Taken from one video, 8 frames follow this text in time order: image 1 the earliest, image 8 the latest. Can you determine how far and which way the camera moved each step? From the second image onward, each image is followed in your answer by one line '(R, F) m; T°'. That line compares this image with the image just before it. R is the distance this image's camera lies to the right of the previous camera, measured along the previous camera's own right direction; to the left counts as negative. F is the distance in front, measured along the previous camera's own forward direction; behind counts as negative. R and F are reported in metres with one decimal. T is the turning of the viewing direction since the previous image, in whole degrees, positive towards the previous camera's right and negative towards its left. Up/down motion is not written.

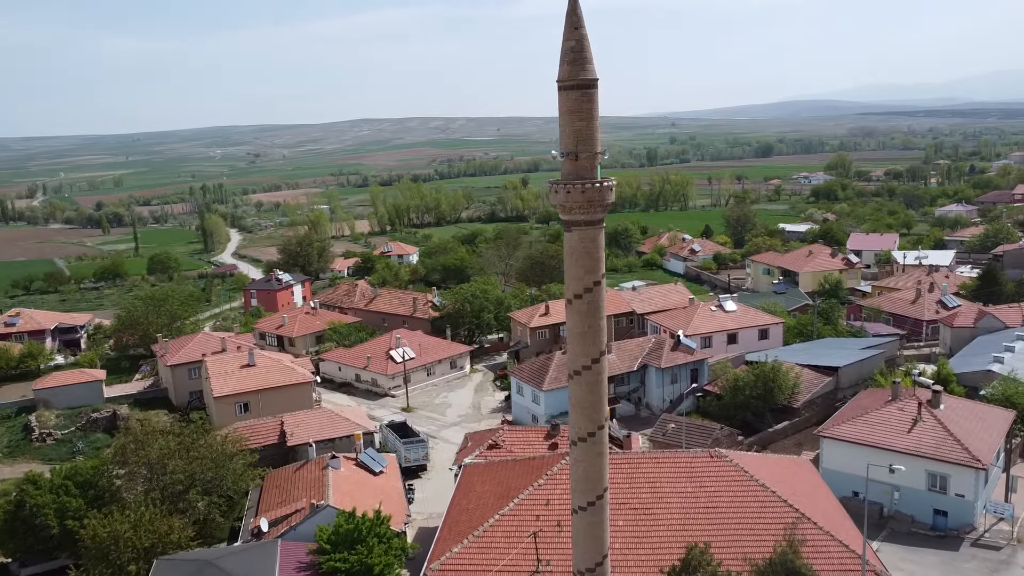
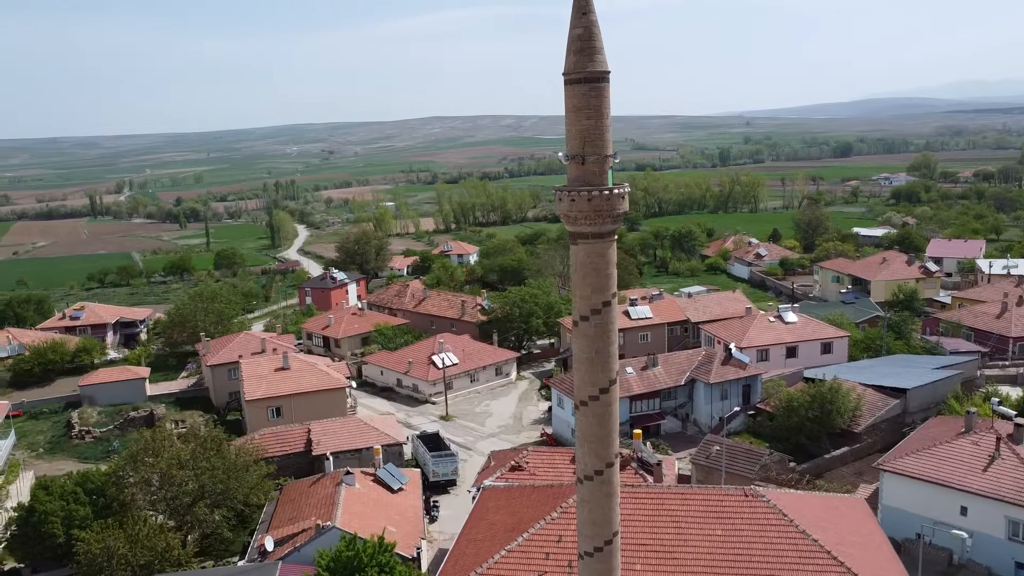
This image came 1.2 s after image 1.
(+1.2, +1.8) m; -5°
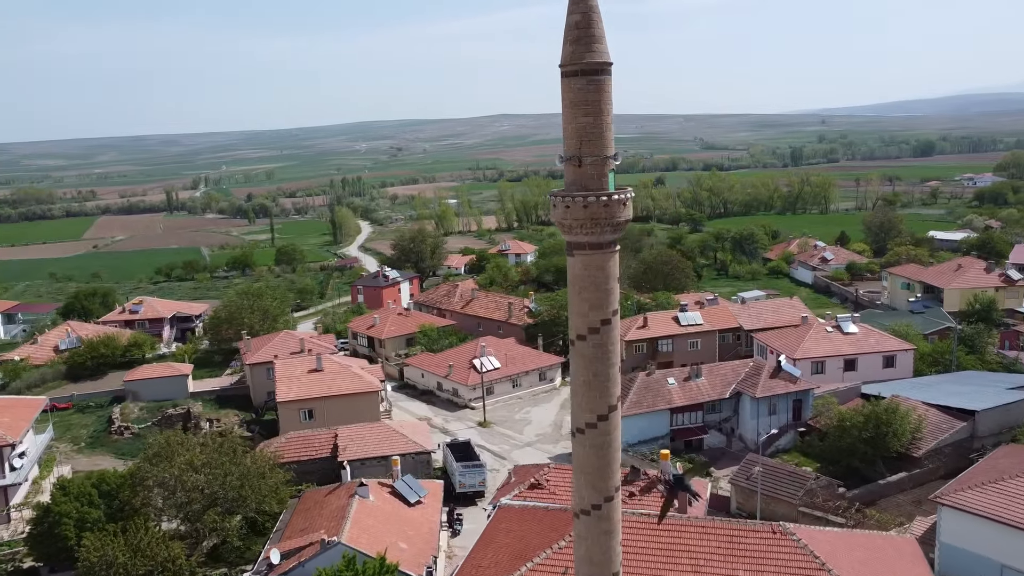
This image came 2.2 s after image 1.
(+1.2, +1.3) m; -5°
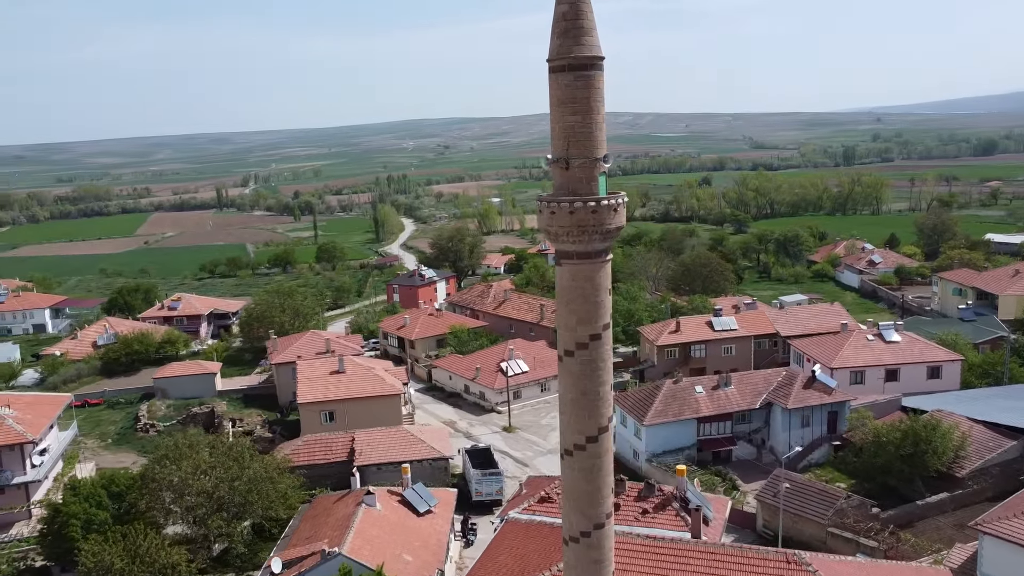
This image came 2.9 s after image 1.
(+0.9, +0.9) m; -3°
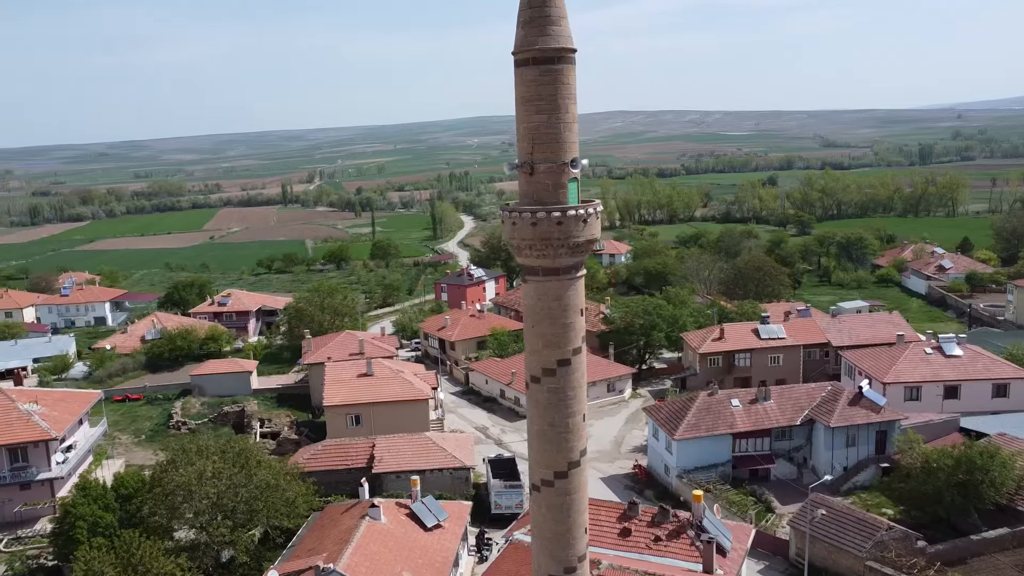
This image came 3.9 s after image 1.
(+1.3, +1.2) m; -5°
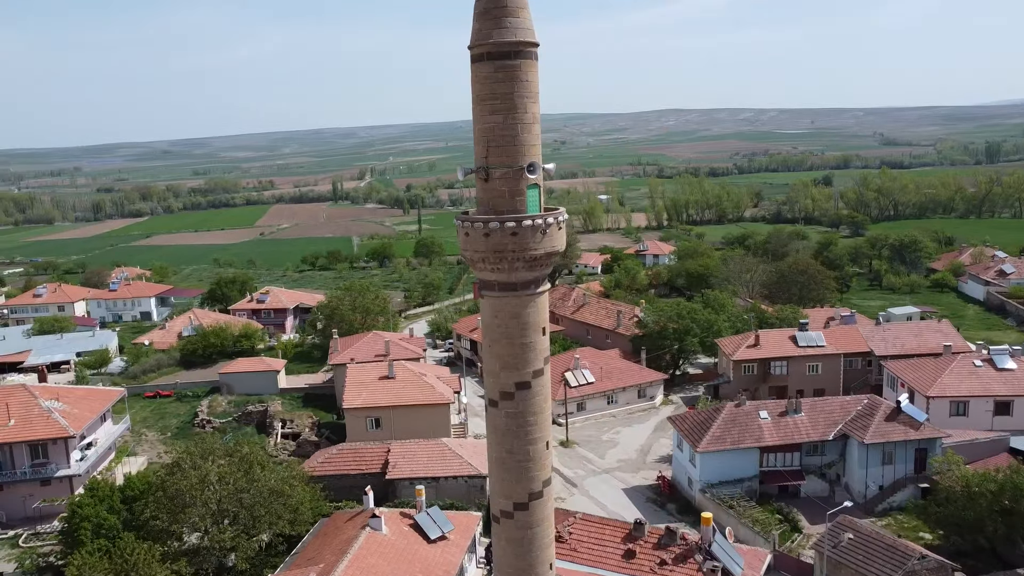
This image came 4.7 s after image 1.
(+1.1, +0.9) m; -4°
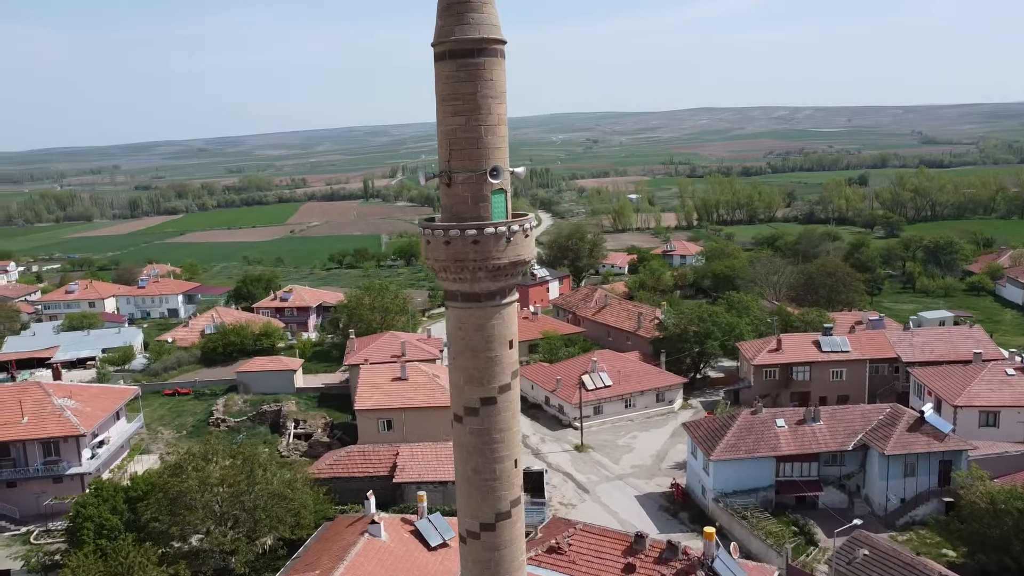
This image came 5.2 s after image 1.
(+0.8, +0.5) m; -2°
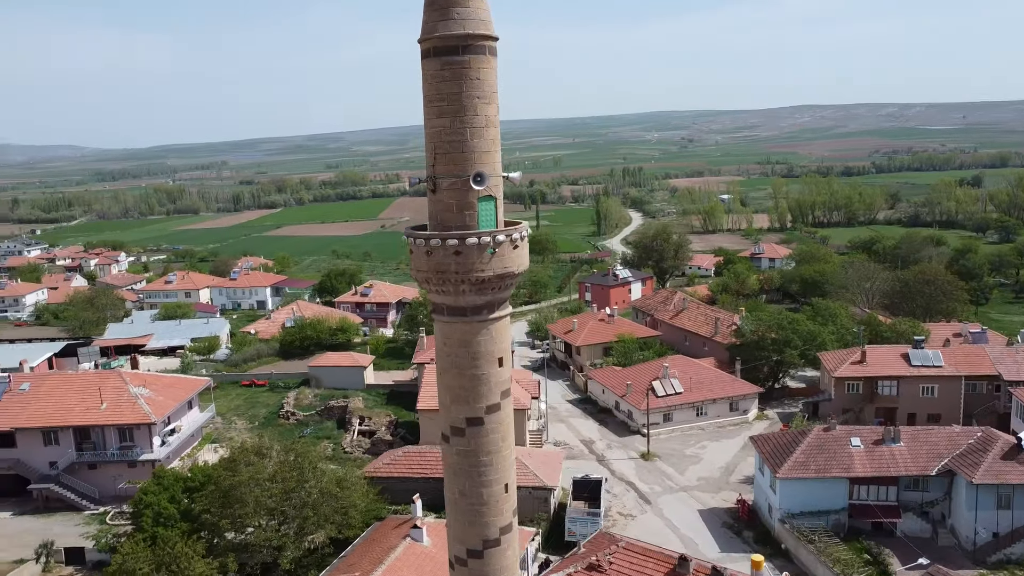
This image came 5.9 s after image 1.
(+1.1, +0.7) m; -7°
